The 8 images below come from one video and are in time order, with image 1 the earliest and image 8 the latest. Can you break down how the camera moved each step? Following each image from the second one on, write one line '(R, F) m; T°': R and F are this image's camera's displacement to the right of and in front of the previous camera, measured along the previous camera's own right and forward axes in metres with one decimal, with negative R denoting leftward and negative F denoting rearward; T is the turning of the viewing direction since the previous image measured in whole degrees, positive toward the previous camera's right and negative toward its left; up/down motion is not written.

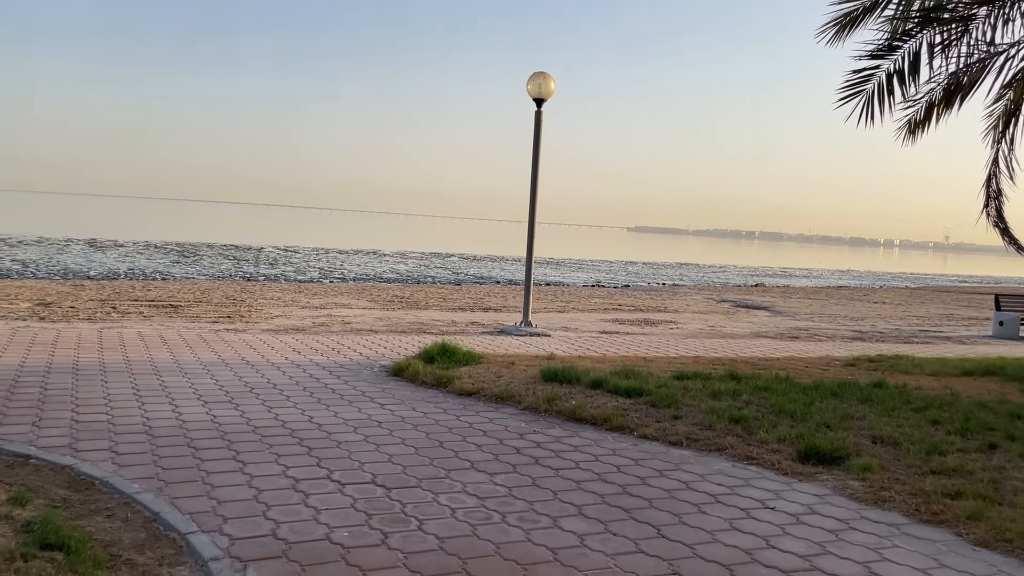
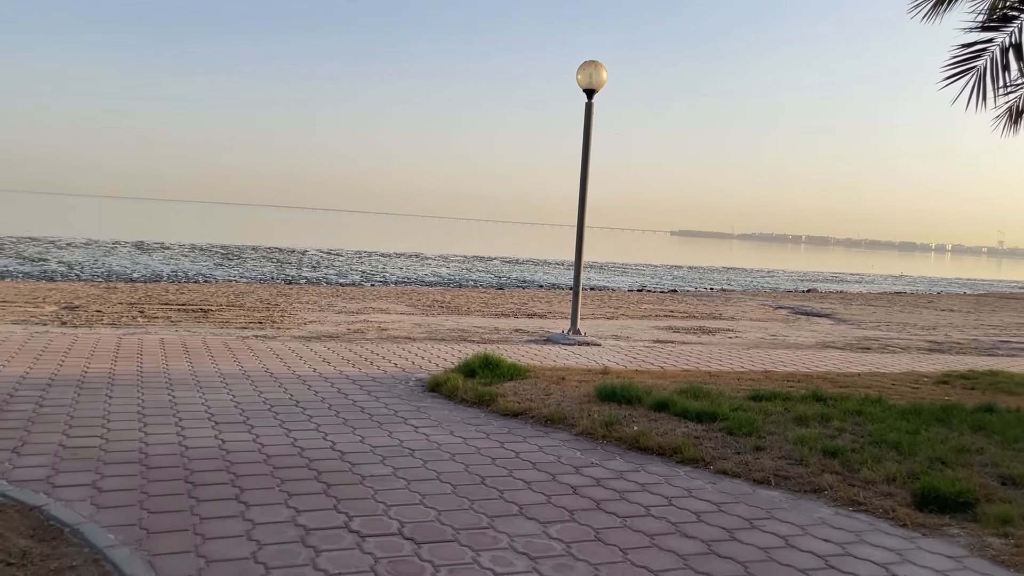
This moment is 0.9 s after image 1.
(-0.1, +0.9) m; -3°
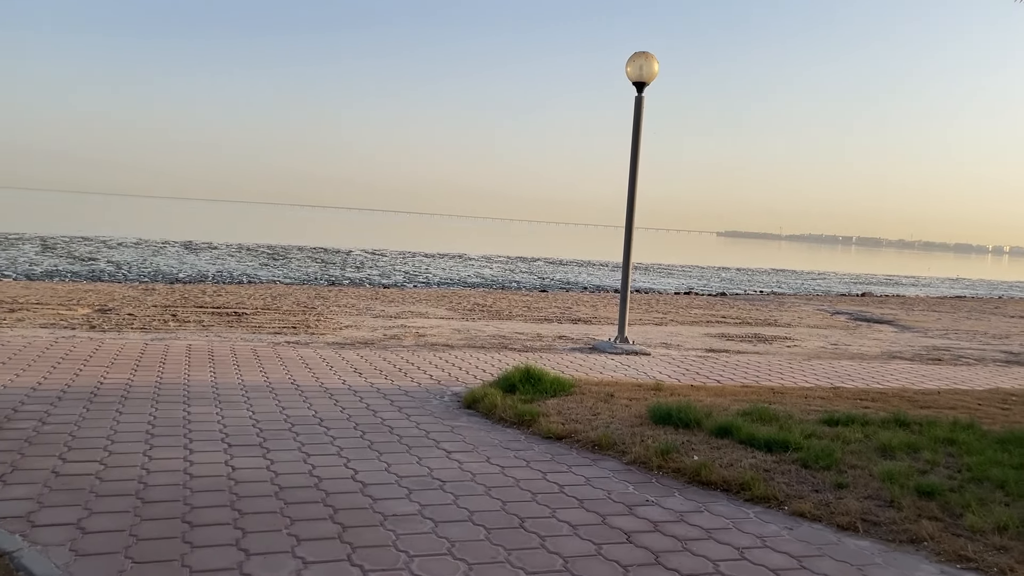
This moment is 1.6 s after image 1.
(0.0, +0.6) m; -3°
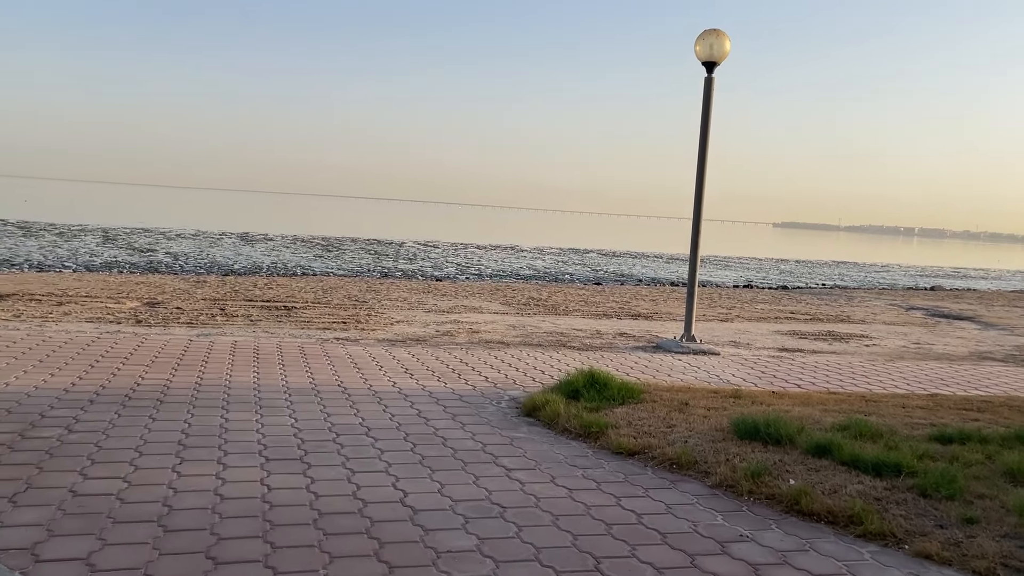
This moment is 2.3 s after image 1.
(-0.1, +0.6) m; -3°
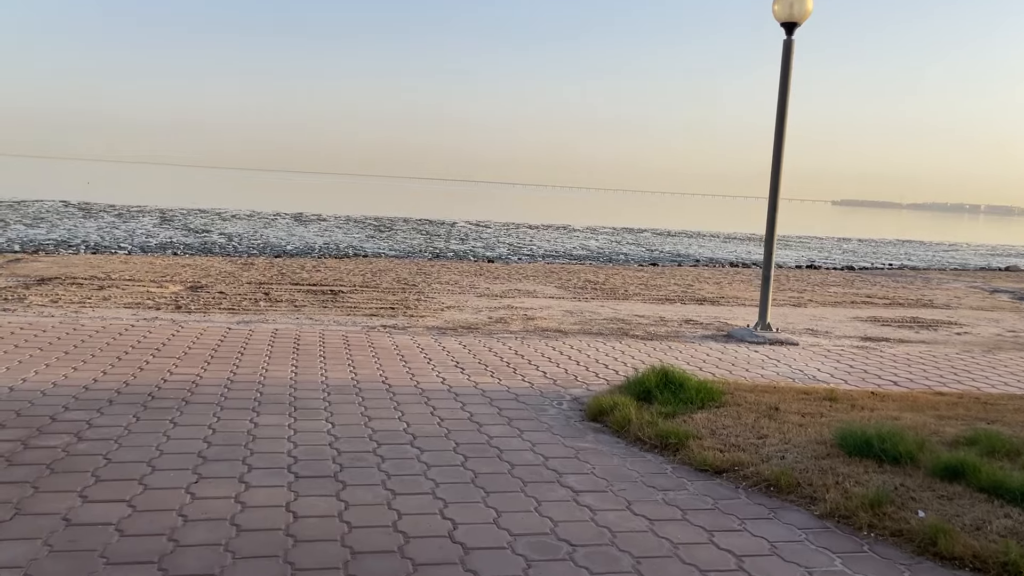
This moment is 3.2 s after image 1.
(-0.1, +0.8) m; -4°
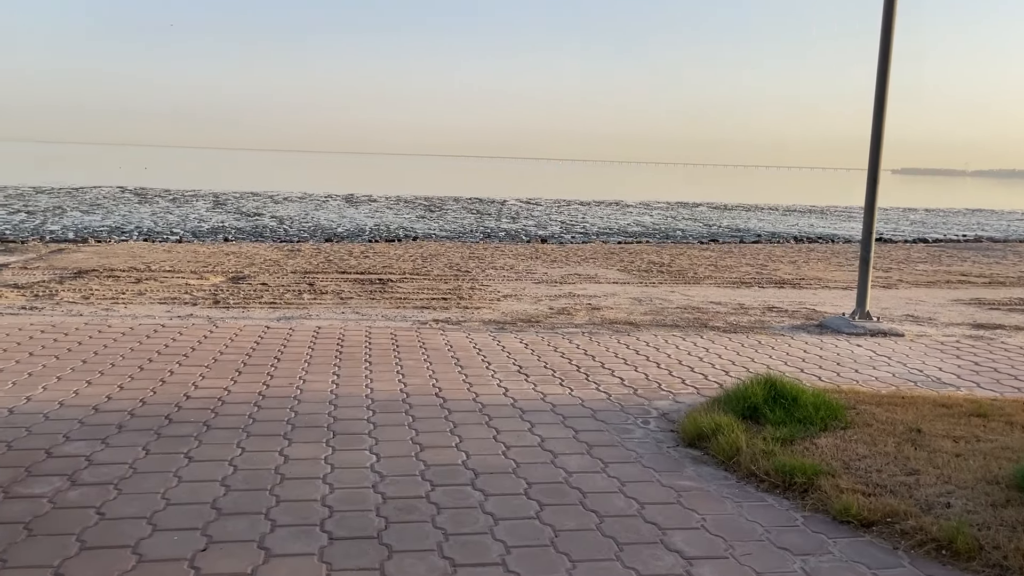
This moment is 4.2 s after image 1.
(-0.1, +1.0) m; -3°
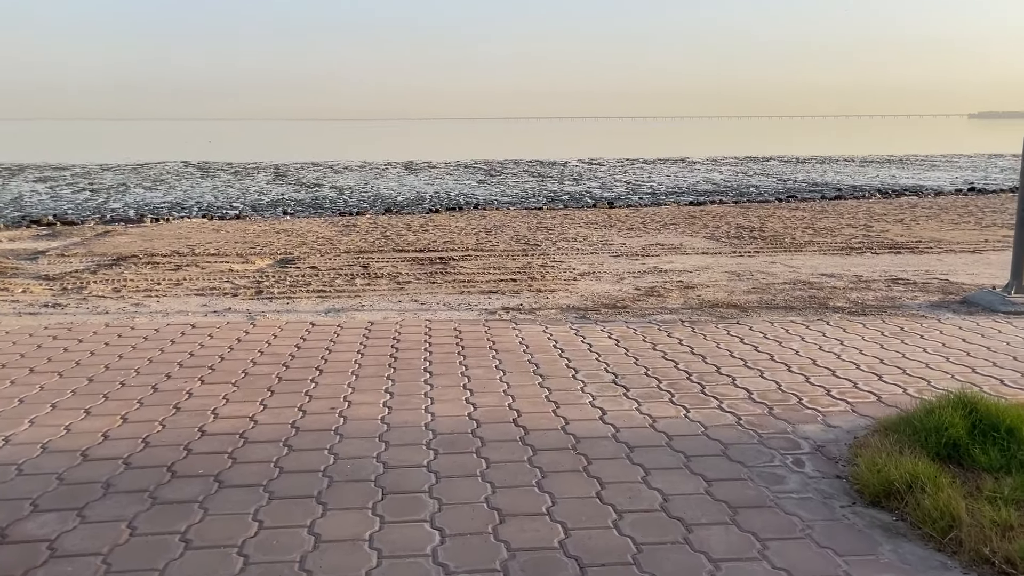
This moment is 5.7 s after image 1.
(-0.2, +1.3) m; -4°
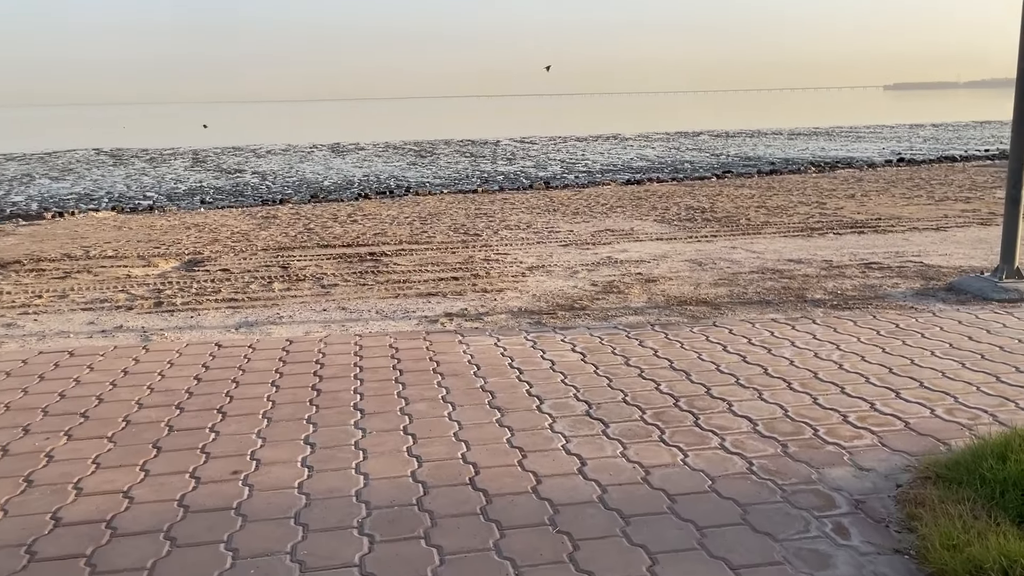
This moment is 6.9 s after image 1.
(-0.1, +0.9) m; +4°
